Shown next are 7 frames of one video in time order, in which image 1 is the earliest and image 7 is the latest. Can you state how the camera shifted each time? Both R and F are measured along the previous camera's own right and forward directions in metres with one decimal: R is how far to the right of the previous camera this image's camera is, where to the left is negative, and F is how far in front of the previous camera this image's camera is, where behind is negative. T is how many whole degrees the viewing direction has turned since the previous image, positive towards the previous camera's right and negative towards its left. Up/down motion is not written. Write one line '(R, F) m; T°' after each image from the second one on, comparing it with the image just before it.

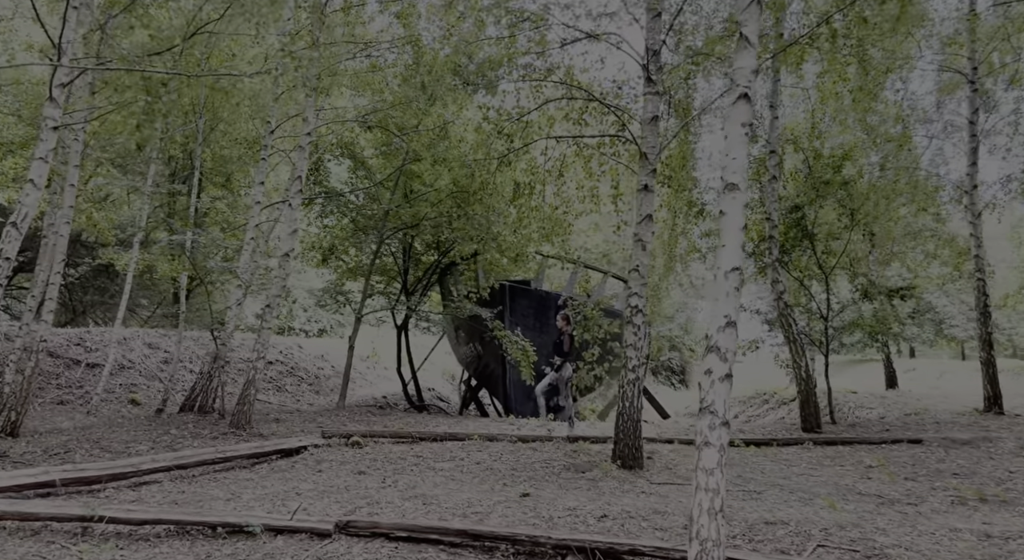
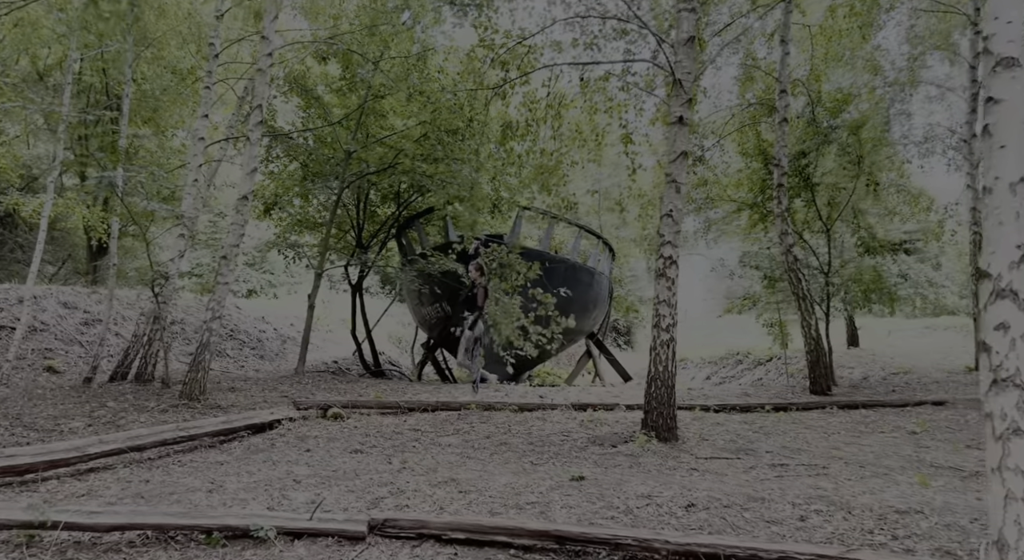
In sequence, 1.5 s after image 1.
(-1.0, +1.2) m; +6°
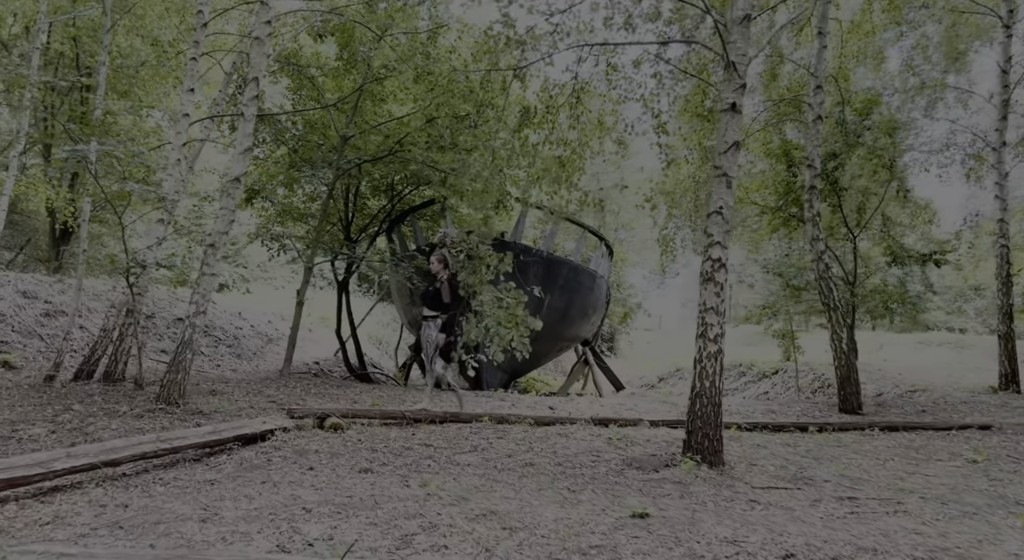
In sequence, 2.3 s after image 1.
(-0.6, +0.8) m; +2°
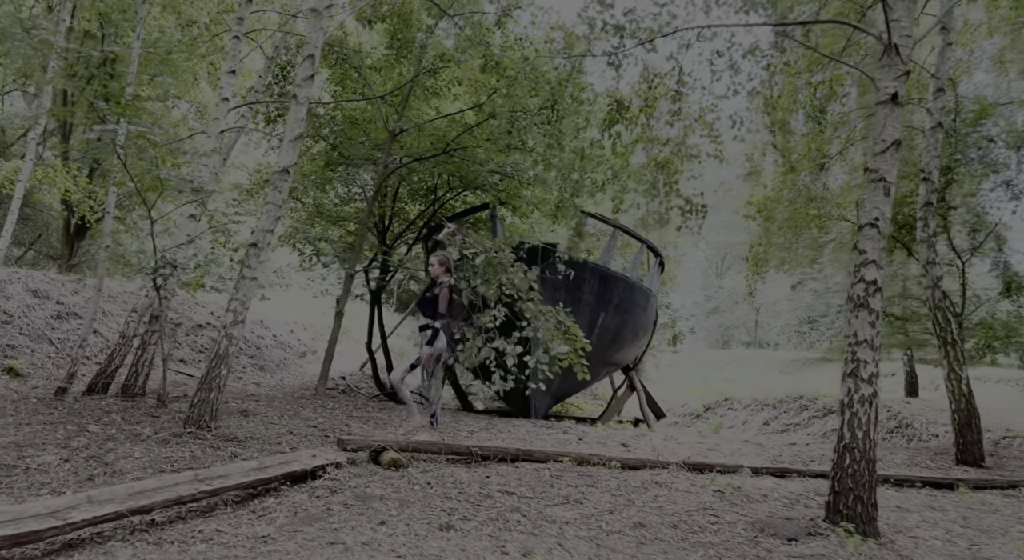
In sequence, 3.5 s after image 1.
(-0.8, +1.1) m; 0°
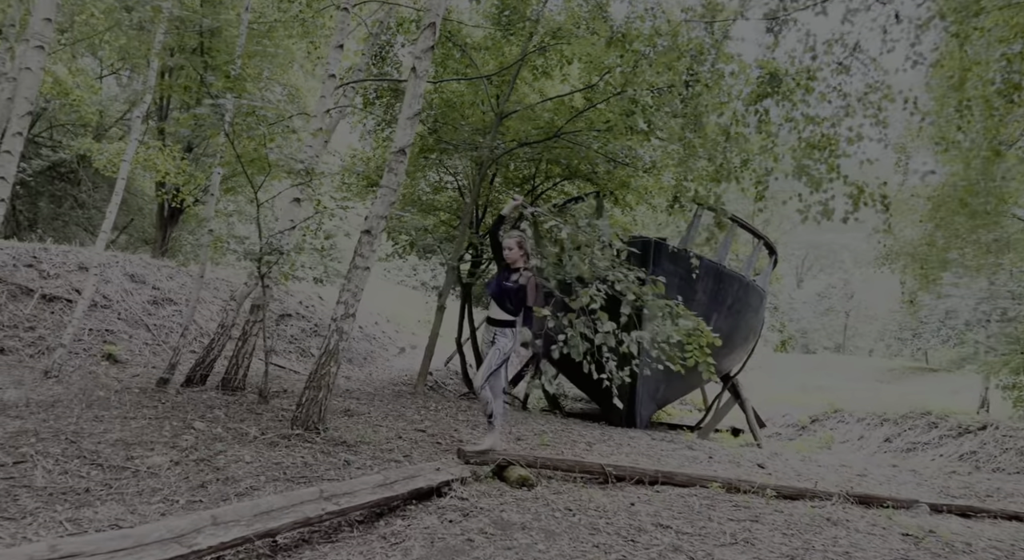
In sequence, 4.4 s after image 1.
(-0.7, +0.8) m; -5°
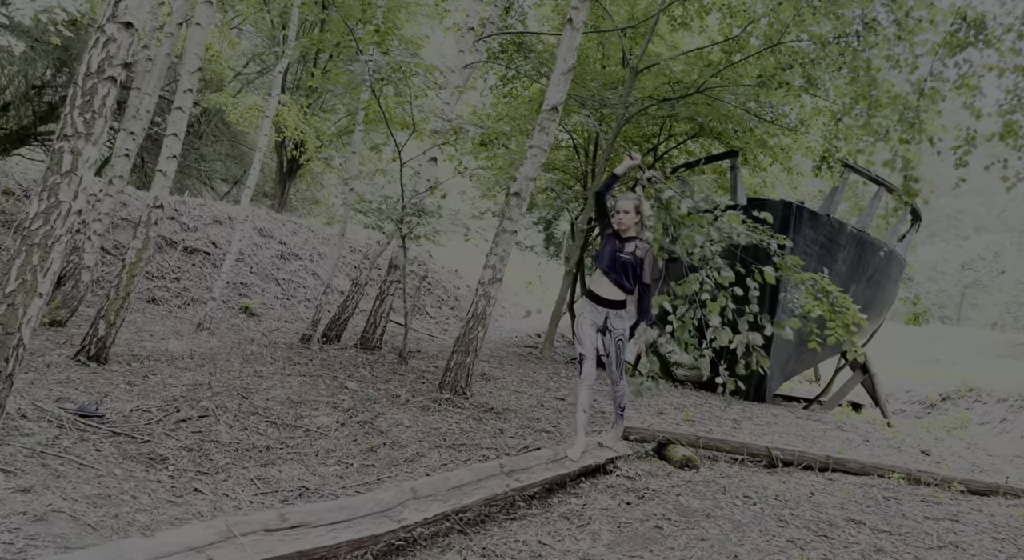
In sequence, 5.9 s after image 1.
(-0.7, +0.3) m; -6°
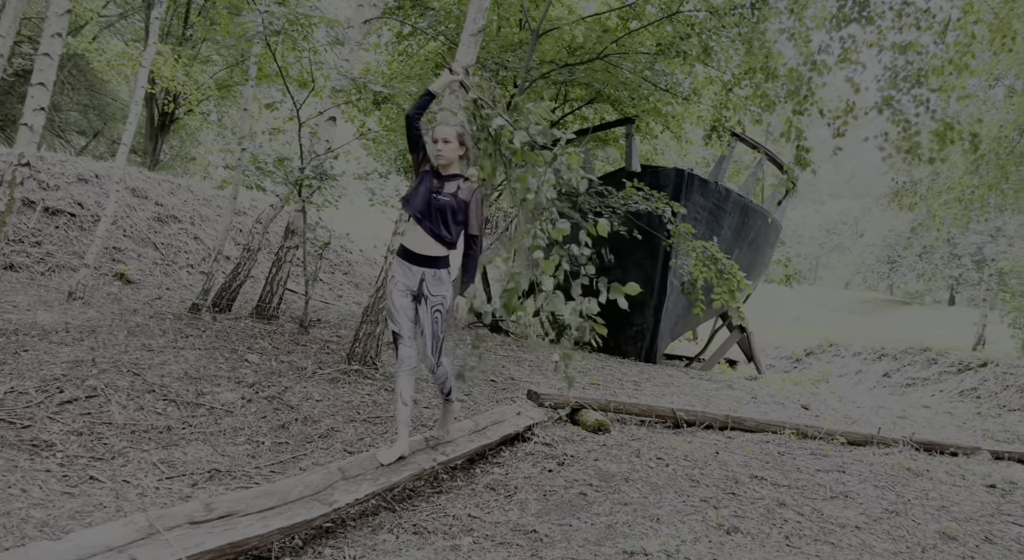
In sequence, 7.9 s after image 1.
(-0.2, +0.1) m; +9°
